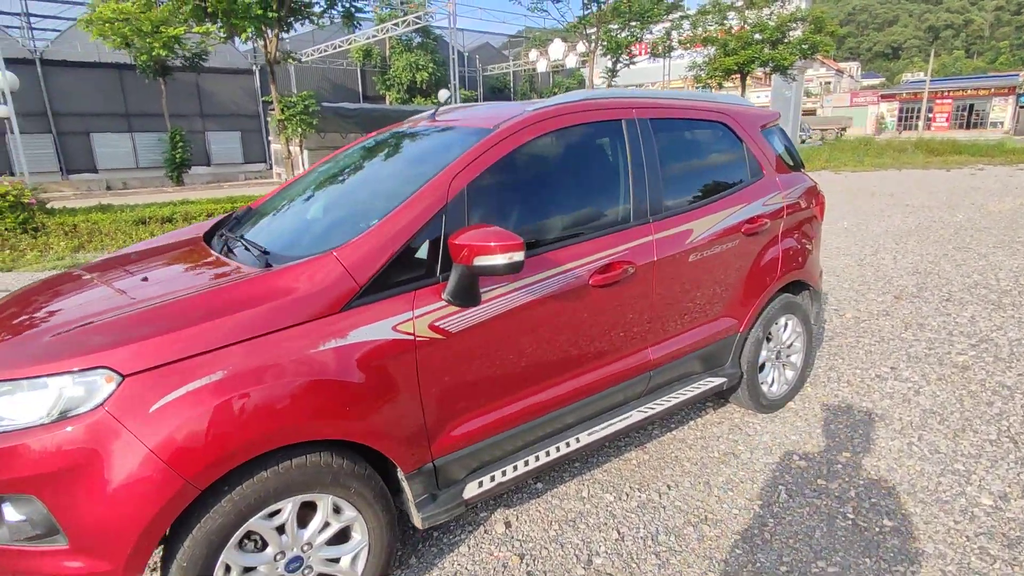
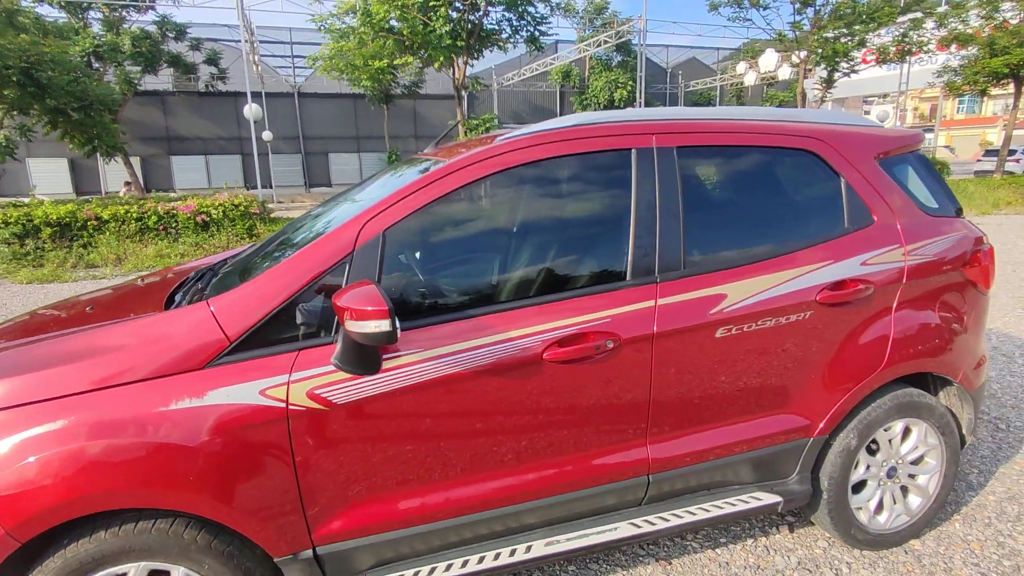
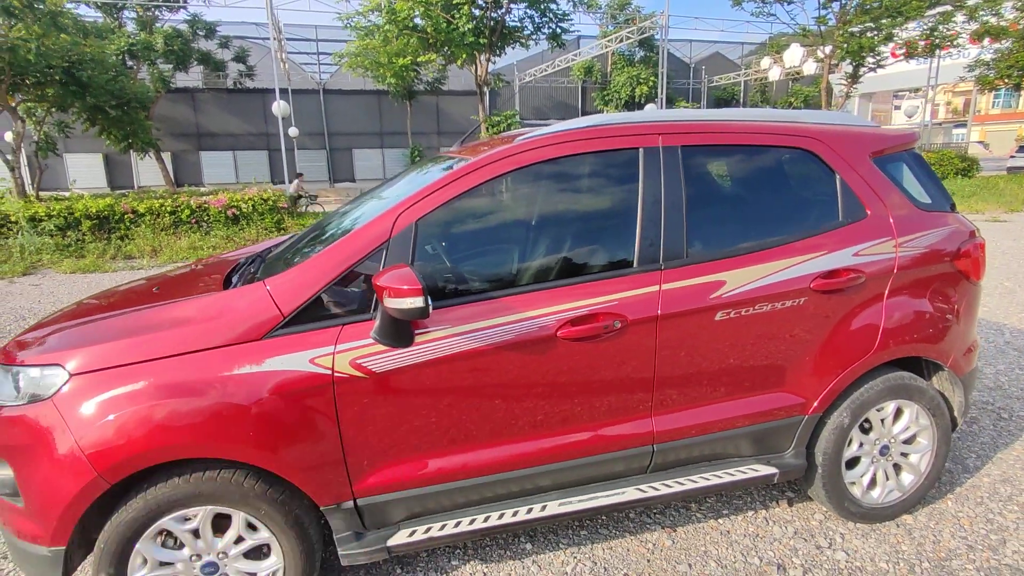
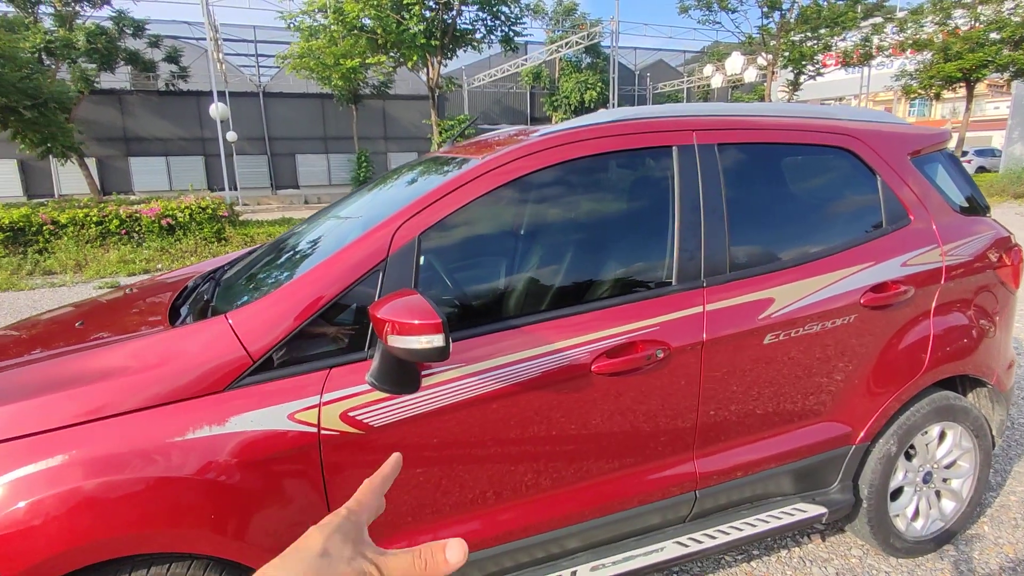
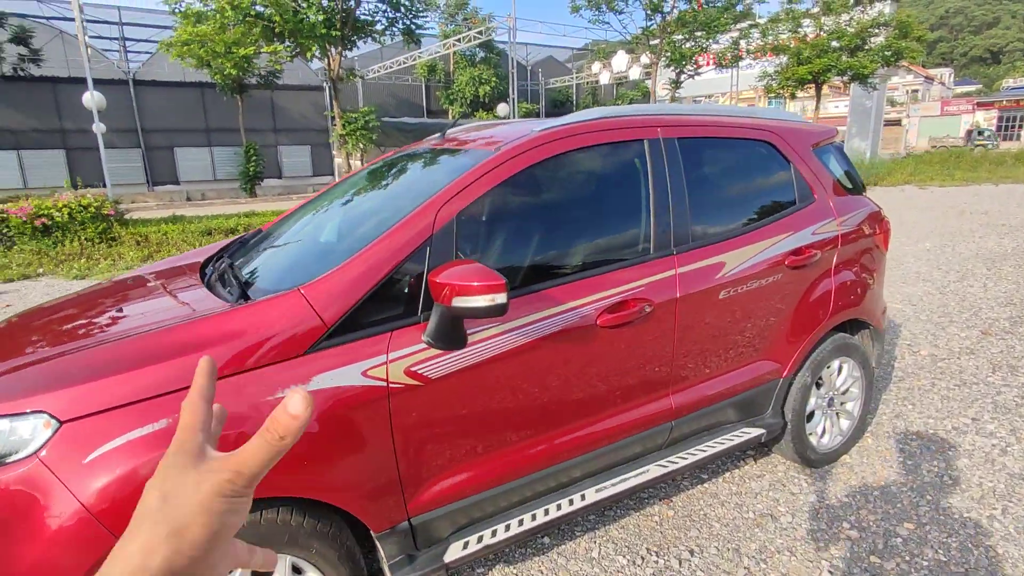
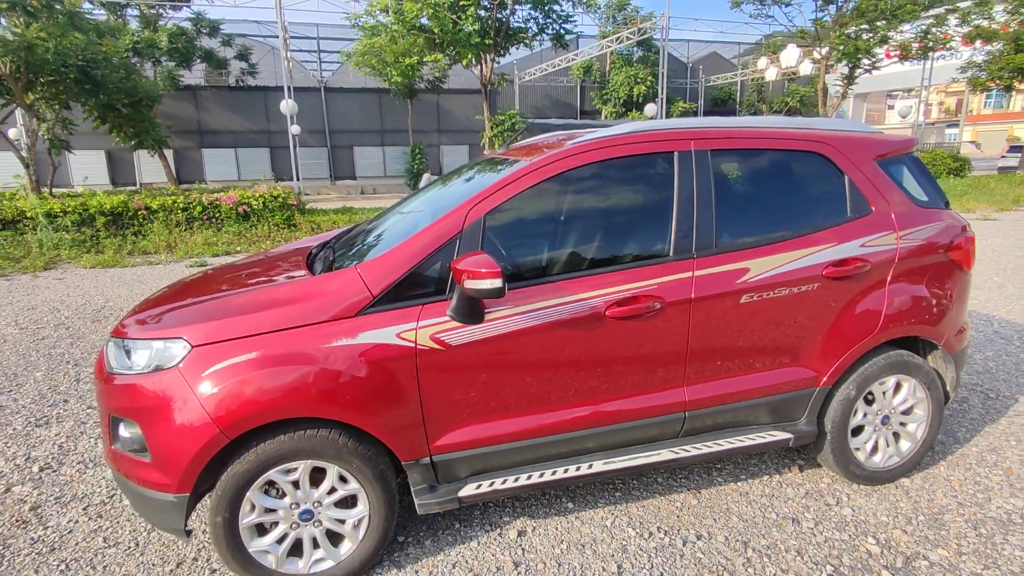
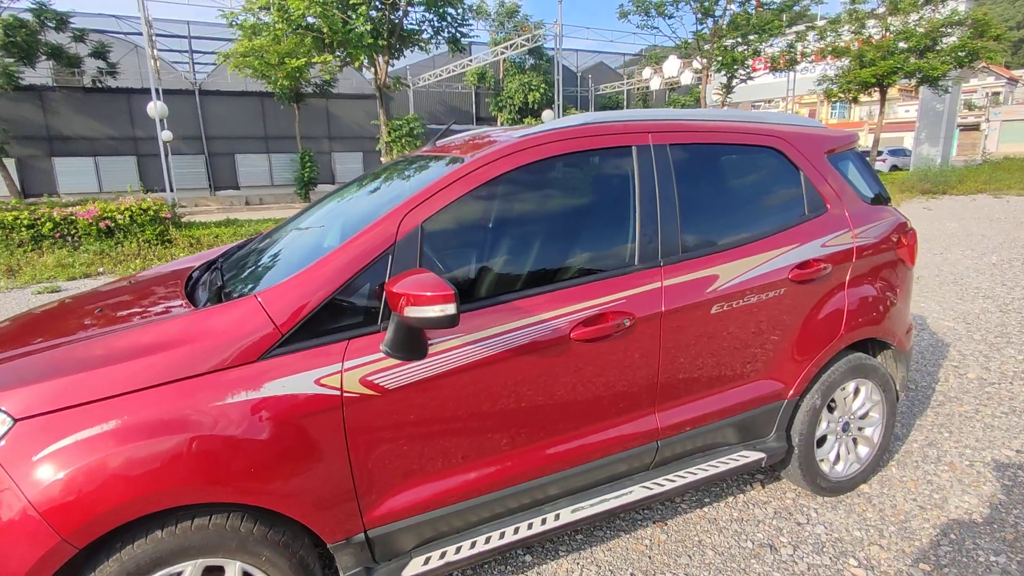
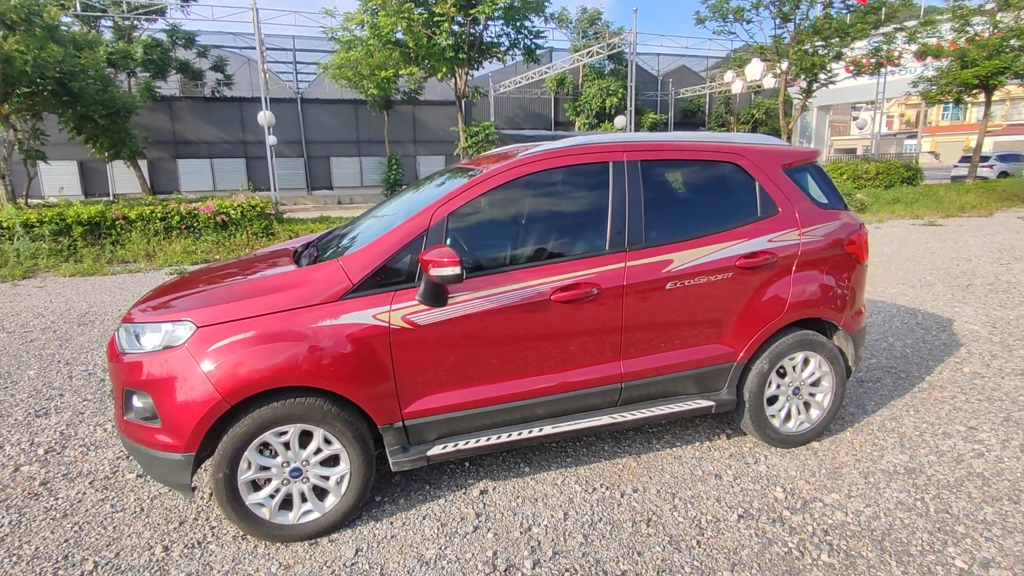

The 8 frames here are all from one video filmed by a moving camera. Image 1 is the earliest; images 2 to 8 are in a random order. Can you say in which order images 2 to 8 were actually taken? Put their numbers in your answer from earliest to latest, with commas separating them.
5, 7, 4, 2, 3, 6, 8
